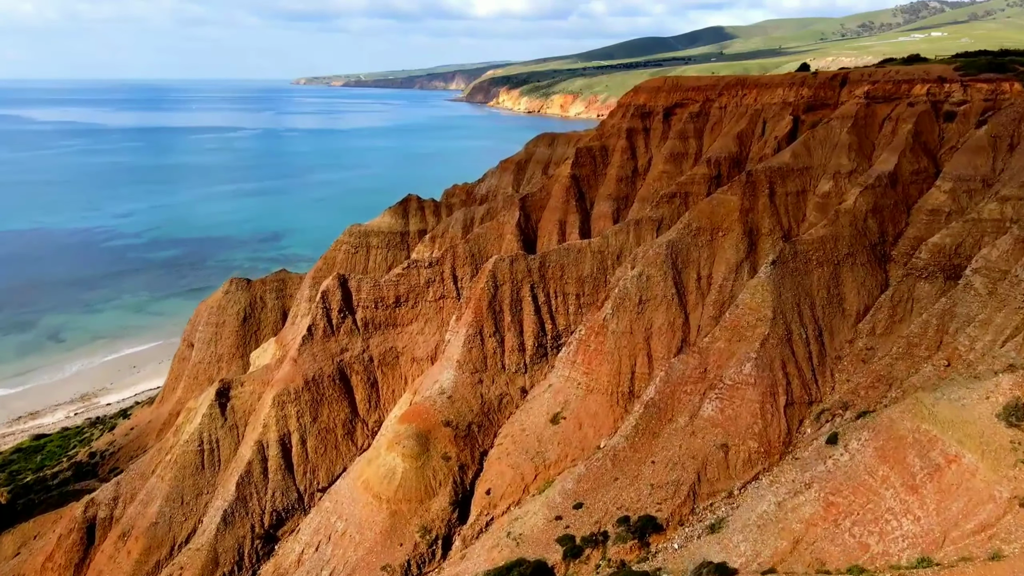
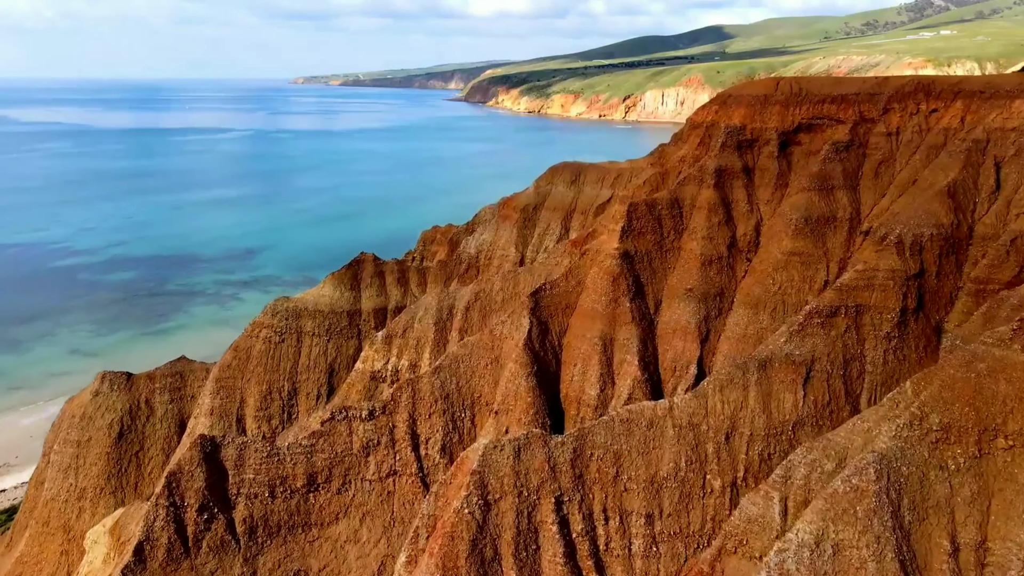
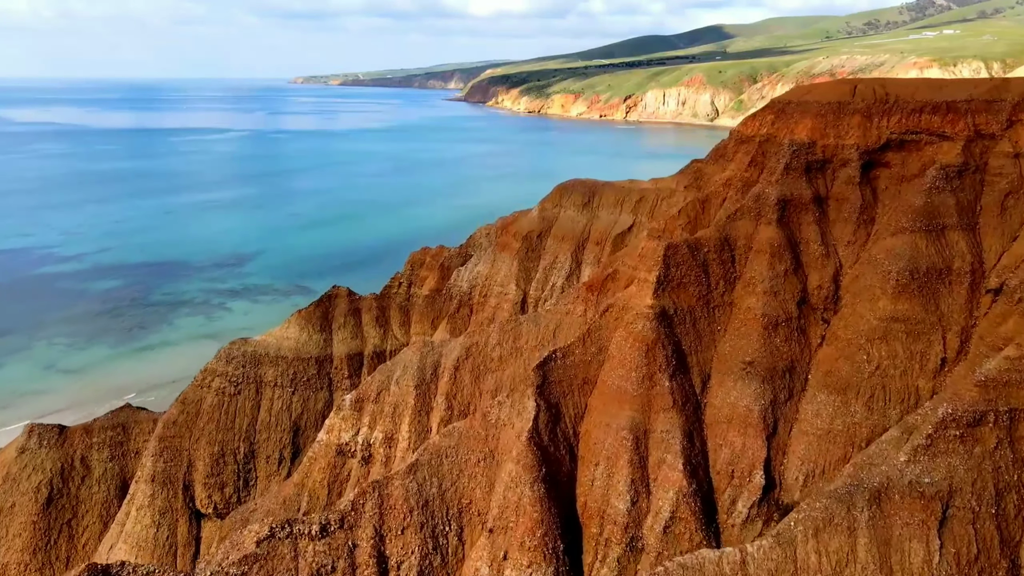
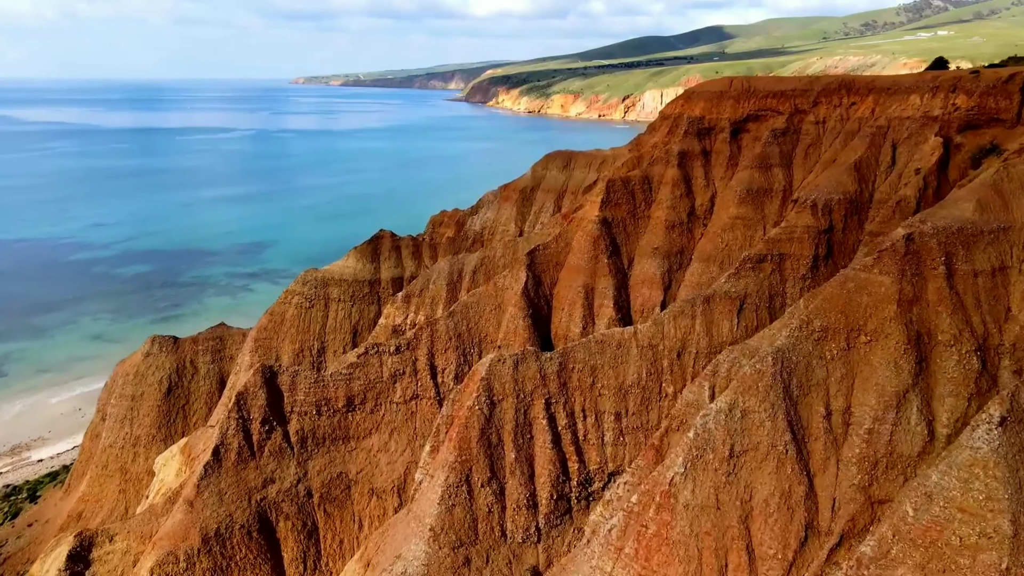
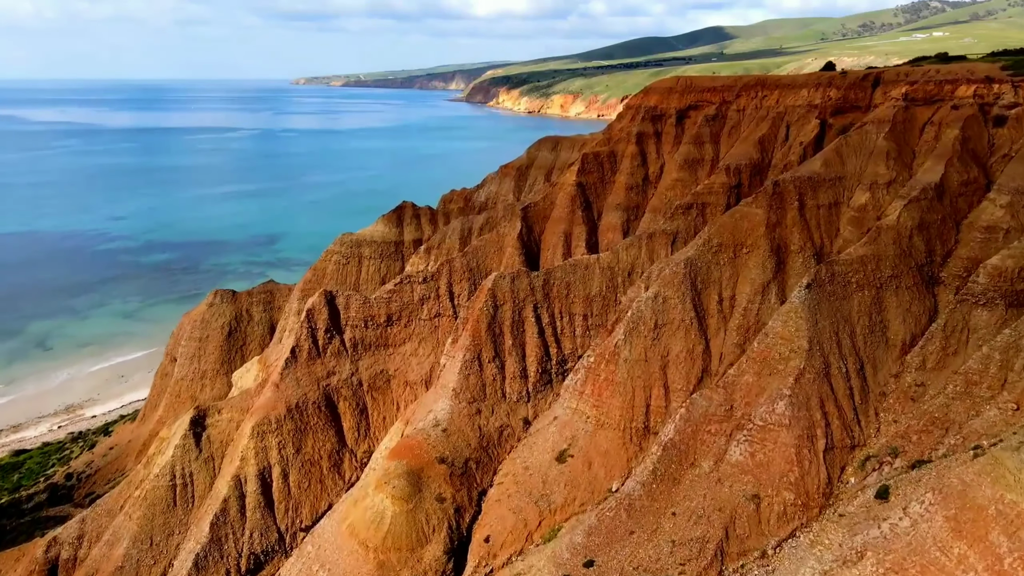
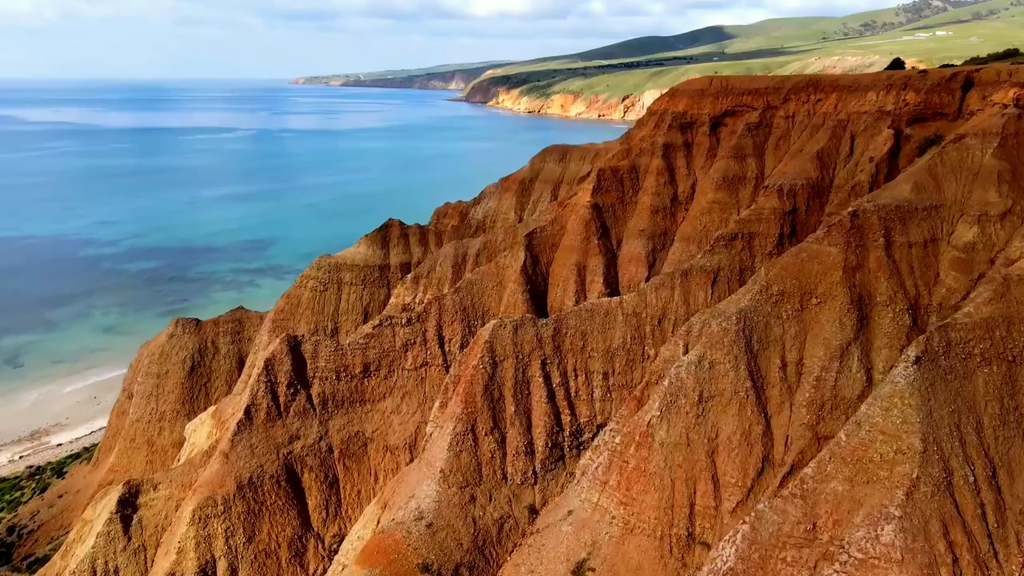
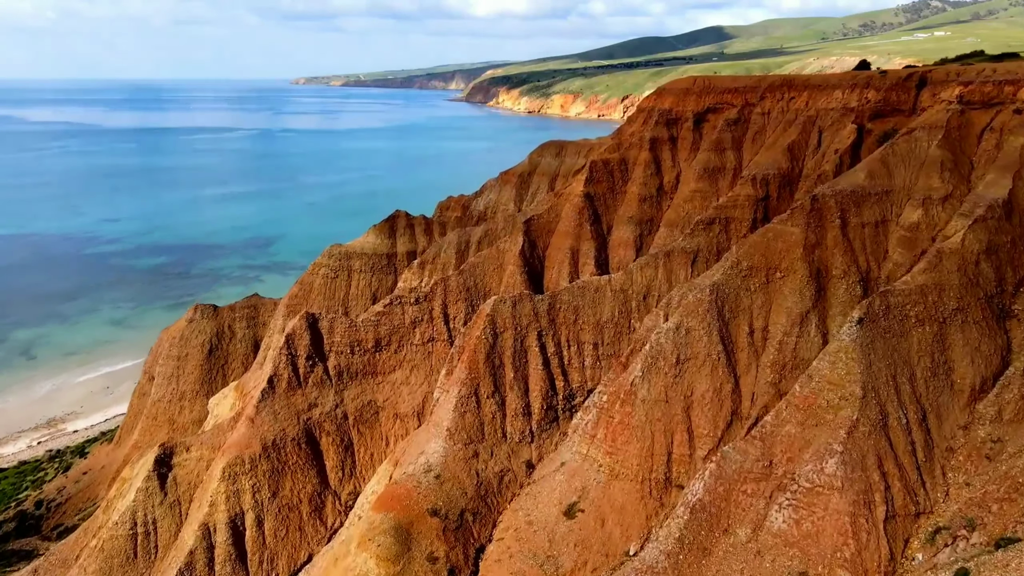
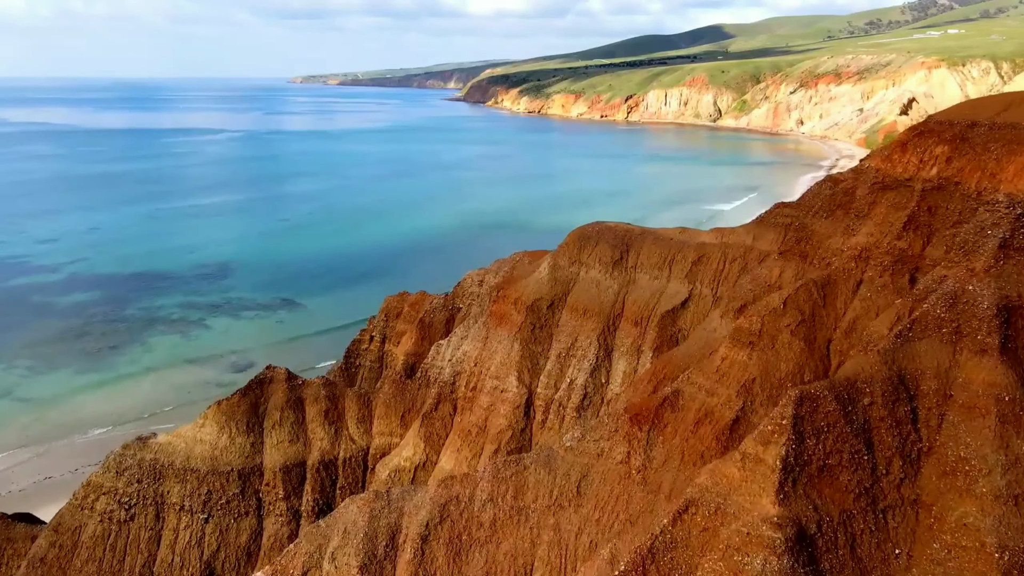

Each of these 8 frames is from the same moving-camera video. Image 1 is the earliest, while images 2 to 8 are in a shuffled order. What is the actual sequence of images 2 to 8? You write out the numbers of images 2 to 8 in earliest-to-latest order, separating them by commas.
5, 7, 6, 4, 2, 3, 8
